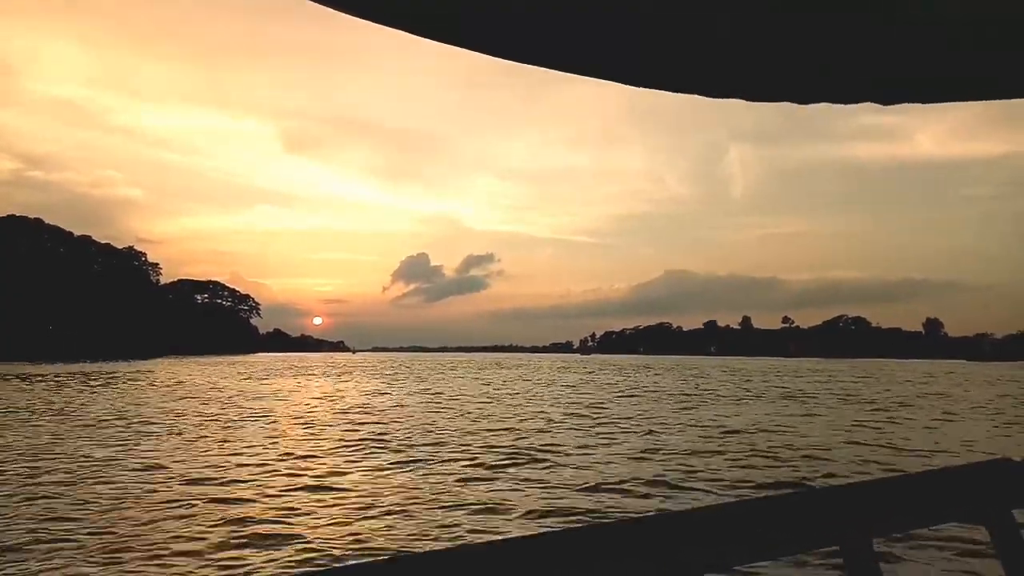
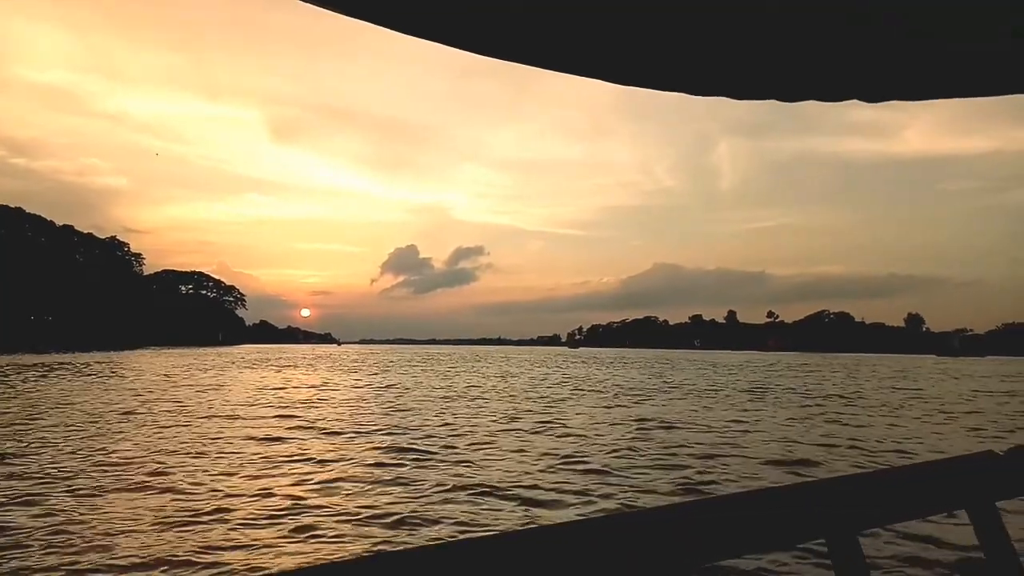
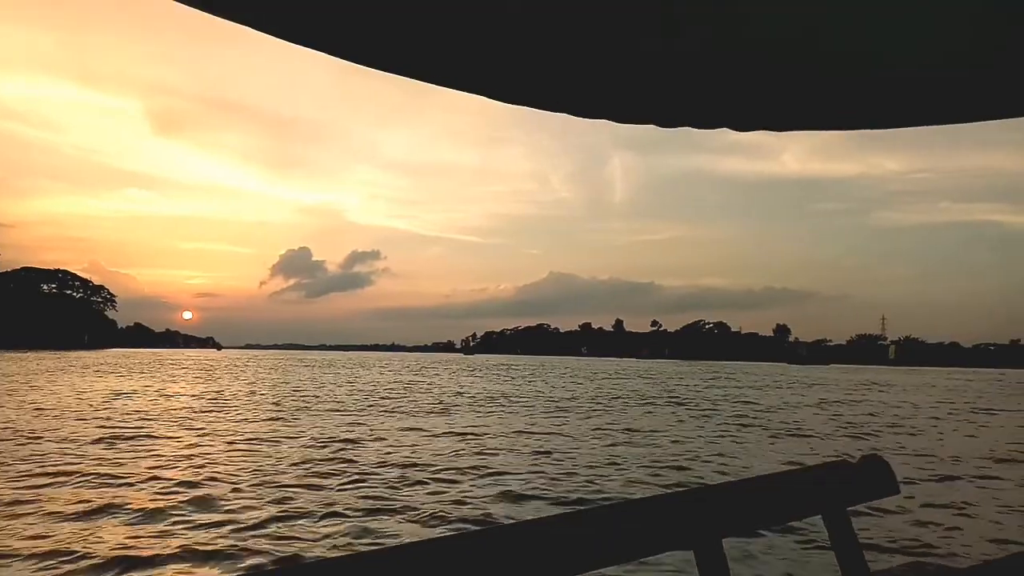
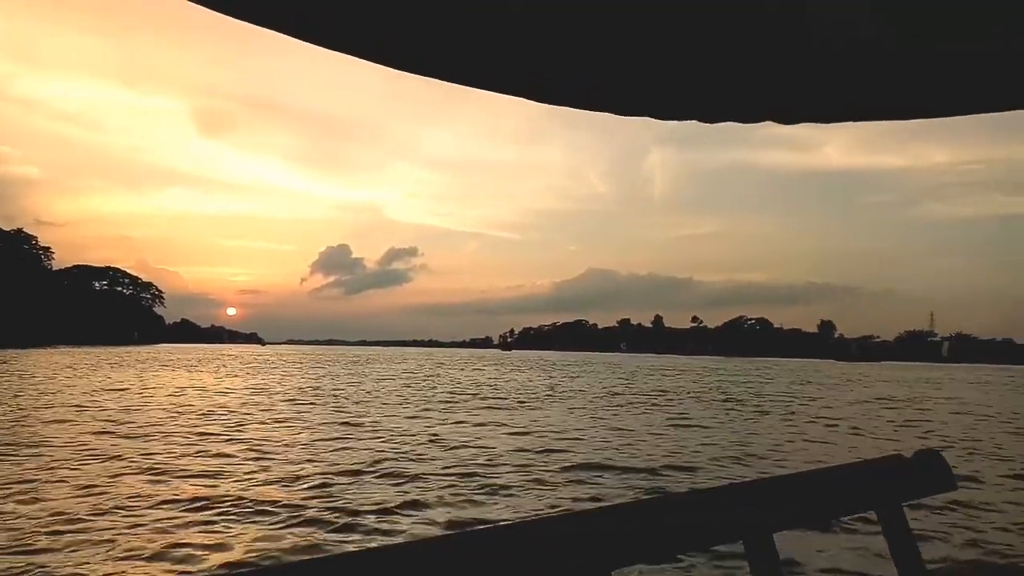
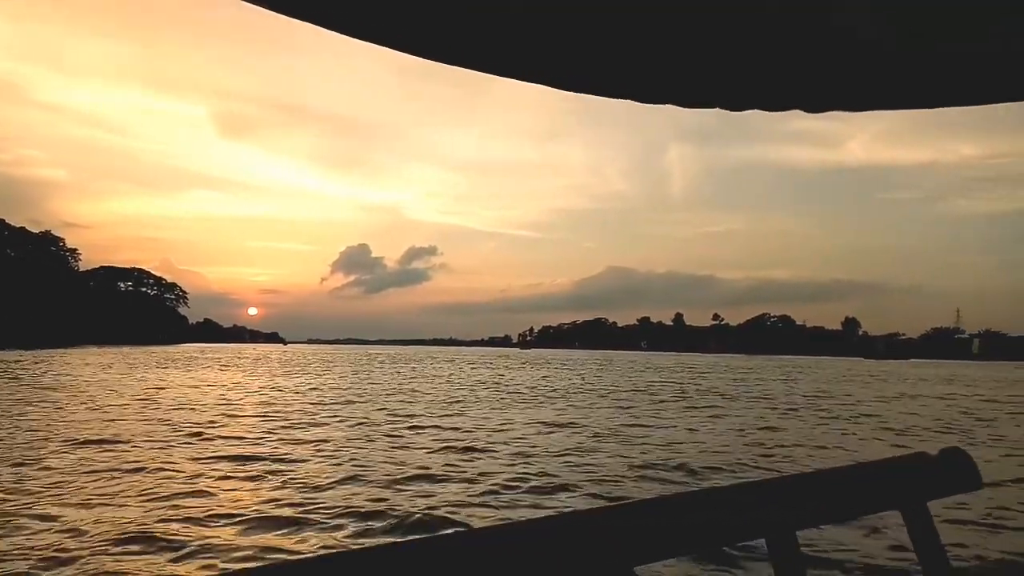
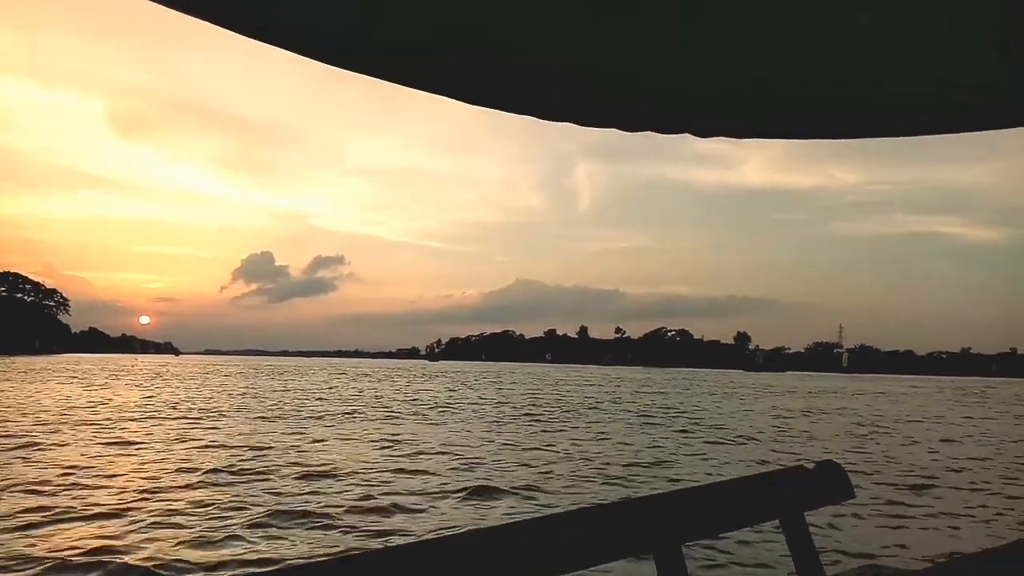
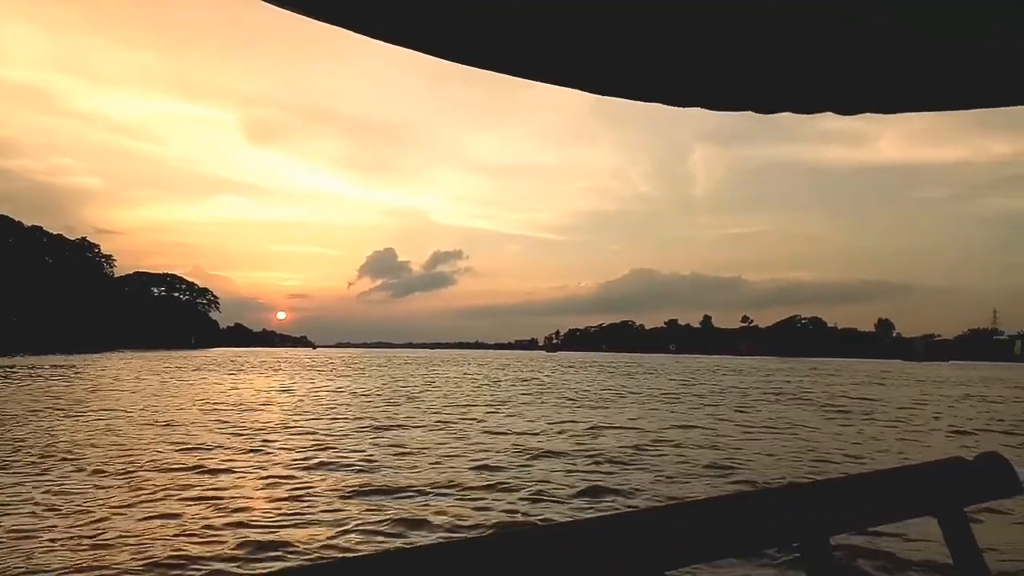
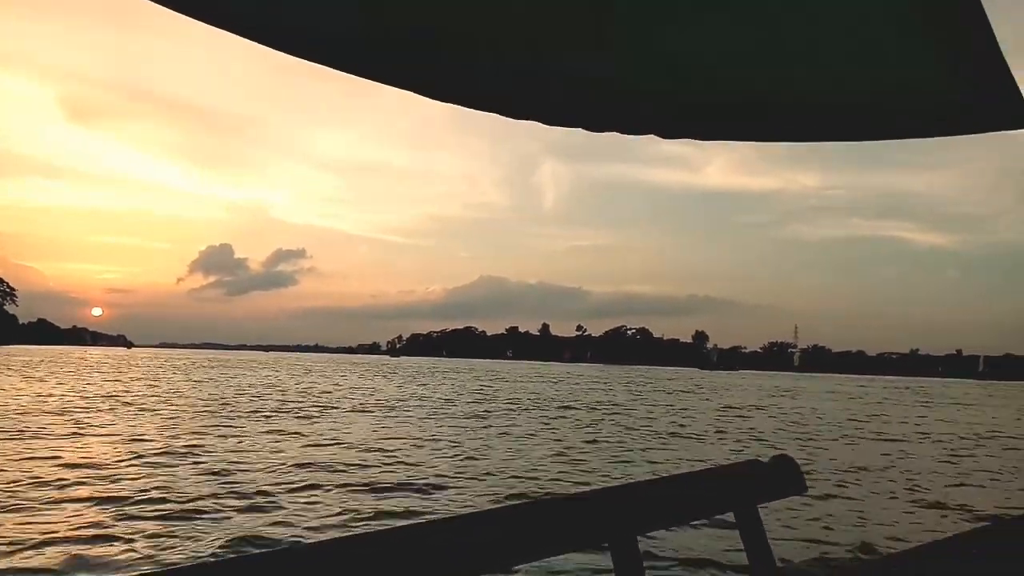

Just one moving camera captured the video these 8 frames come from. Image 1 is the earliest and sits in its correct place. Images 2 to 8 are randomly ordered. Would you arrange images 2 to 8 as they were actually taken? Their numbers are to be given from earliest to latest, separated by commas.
2, 7, 5, 4, 3, 6, 8
